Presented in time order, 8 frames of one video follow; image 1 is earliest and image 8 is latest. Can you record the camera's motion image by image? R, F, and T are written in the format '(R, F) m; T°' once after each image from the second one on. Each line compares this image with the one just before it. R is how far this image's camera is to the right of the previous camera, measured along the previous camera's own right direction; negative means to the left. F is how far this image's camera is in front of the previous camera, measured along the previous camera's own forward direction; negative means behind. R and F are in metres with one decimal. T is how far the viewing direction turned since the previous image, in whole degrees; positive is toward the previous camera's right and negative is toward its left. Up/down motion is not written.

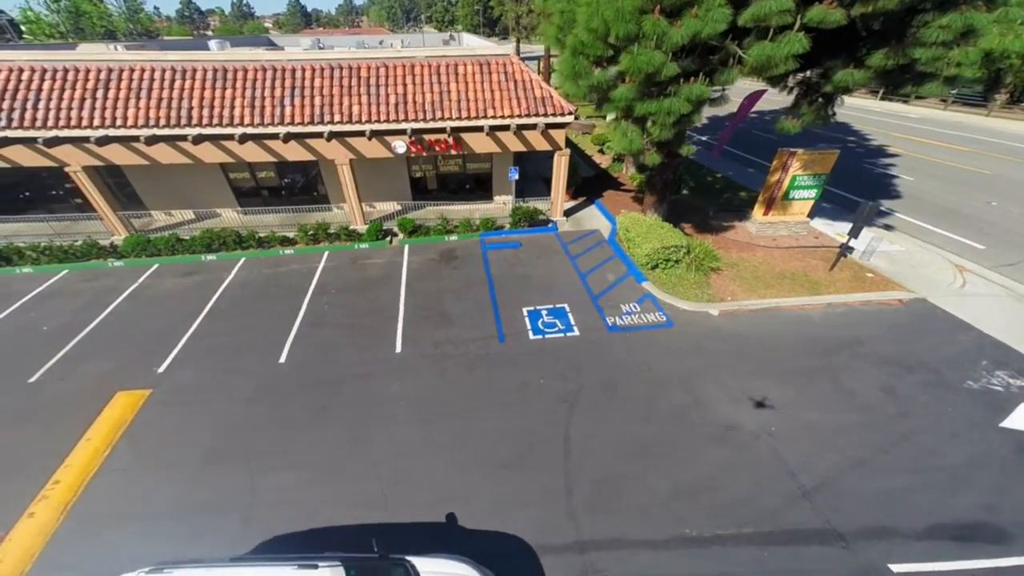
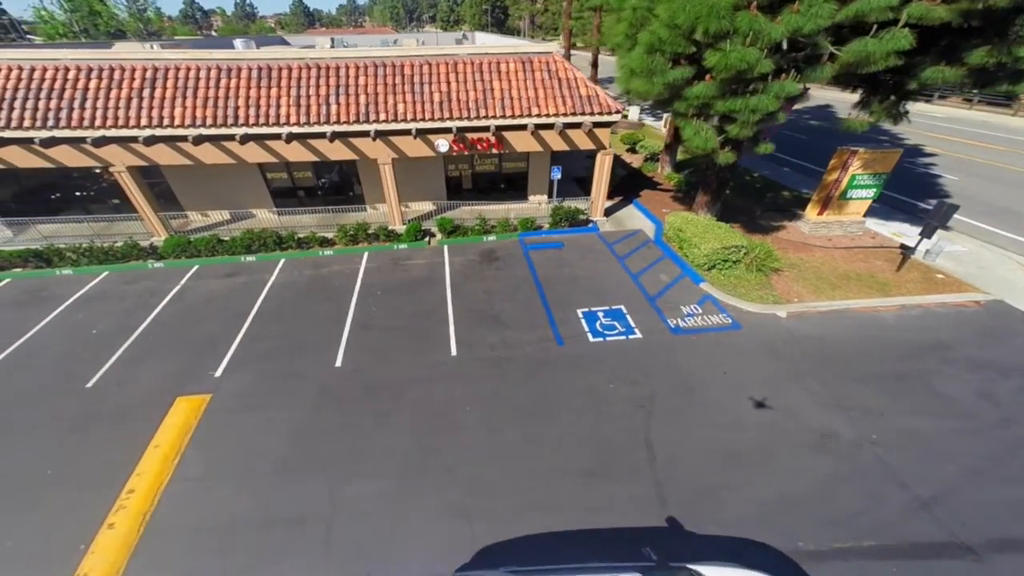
(-1.7, +0.1) m; 0°
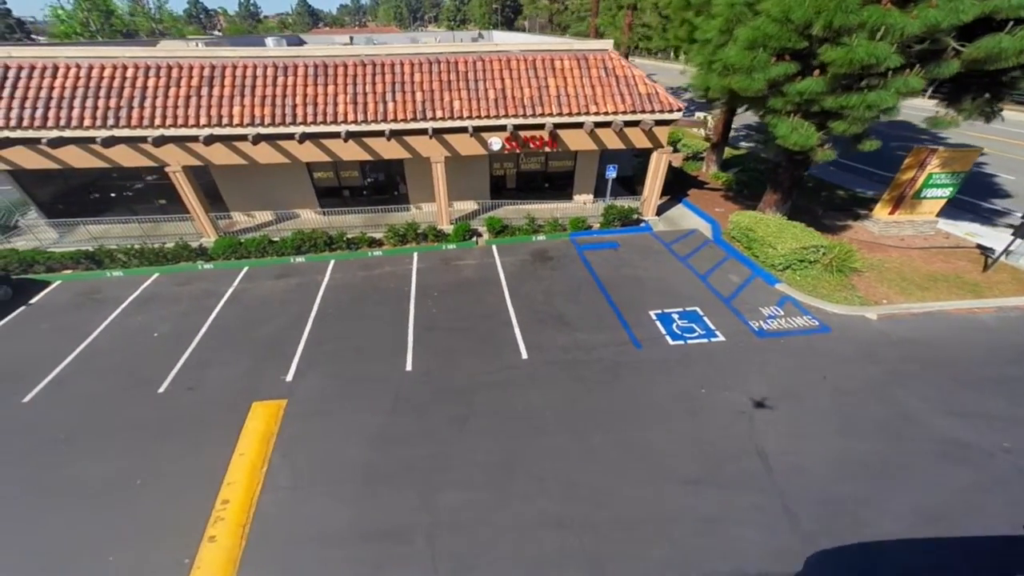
(-2.2, +0.2) m; 0°
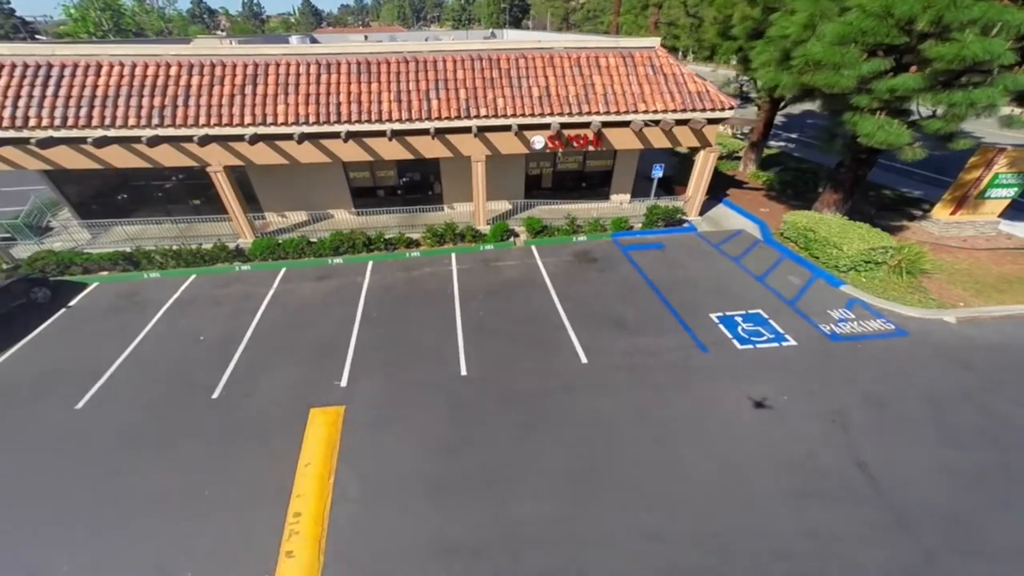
(-1.8, +0.2) m; 0°
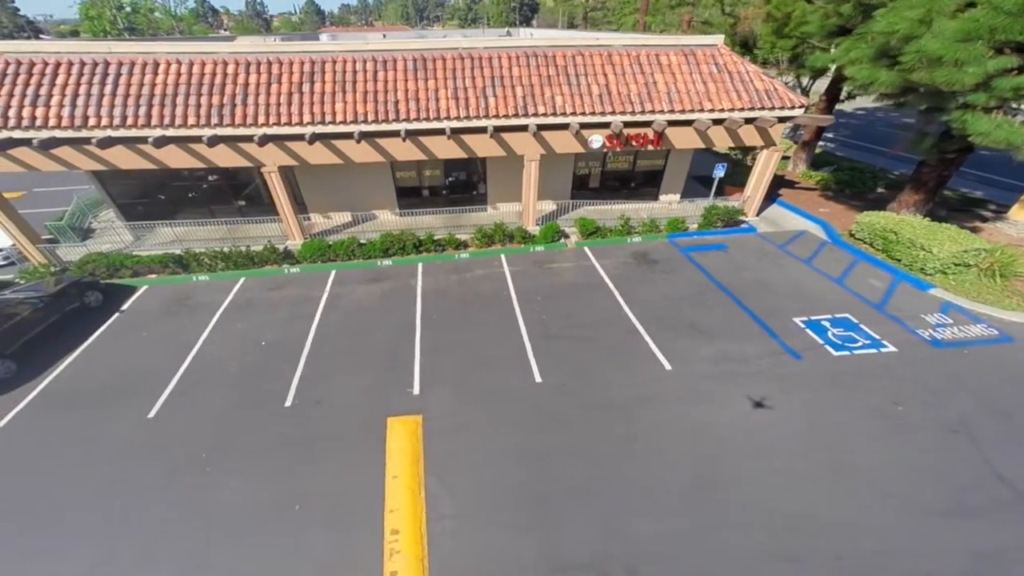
(-2.3, +0.3) m; 0°
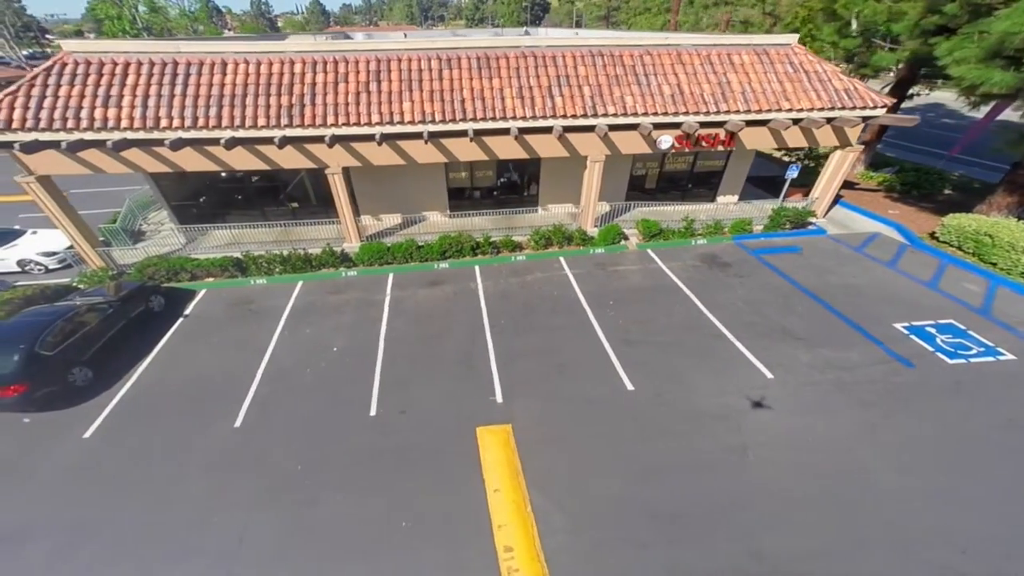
(-2.6, +0.3) m; 0°
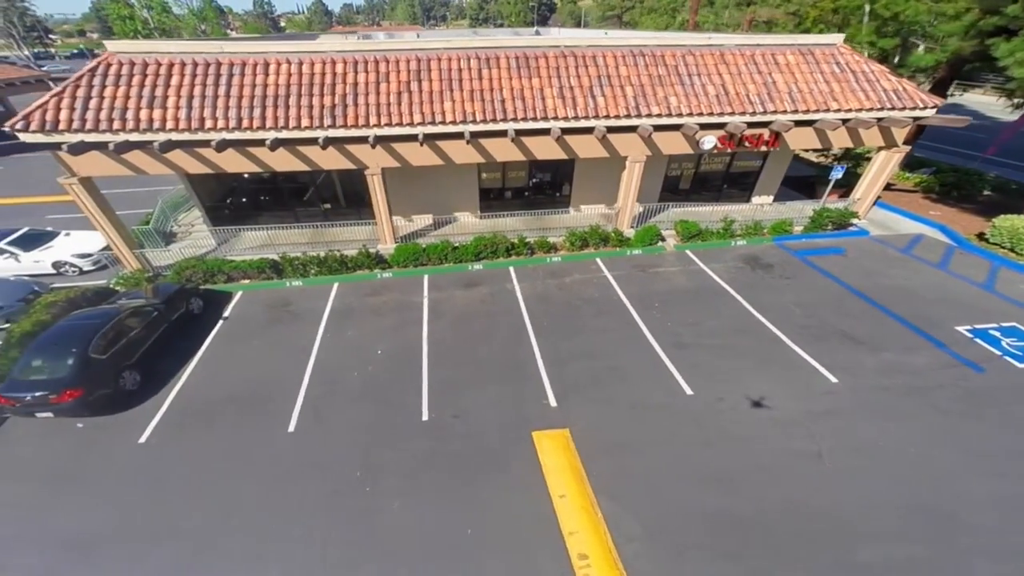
(-1.5, +0.1) m; 0°
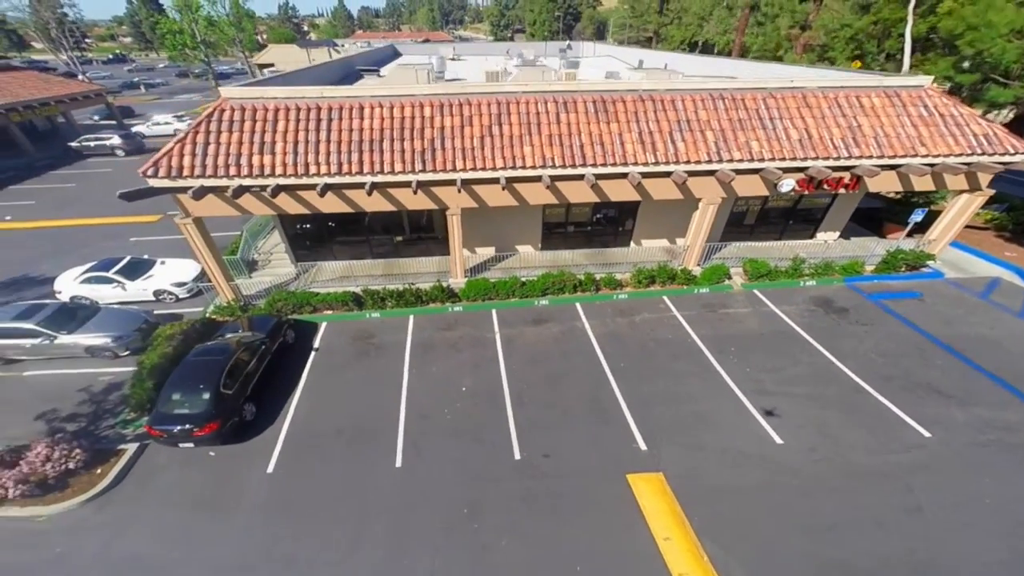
(-2.6, -0.5) m; -2°
